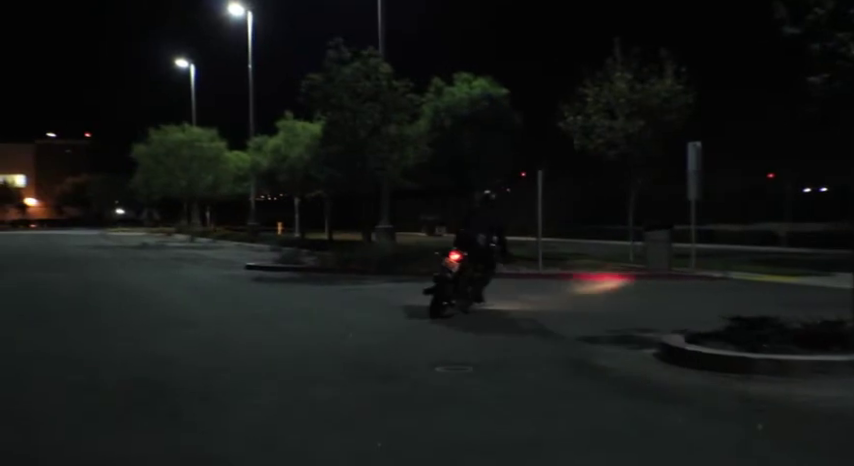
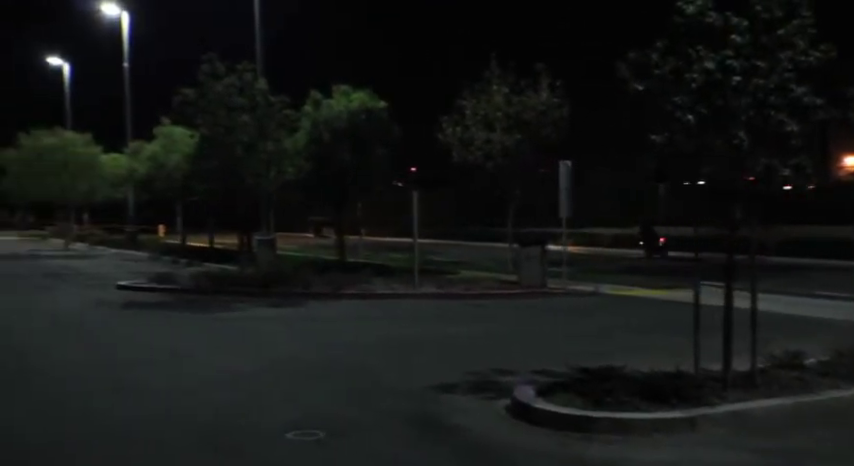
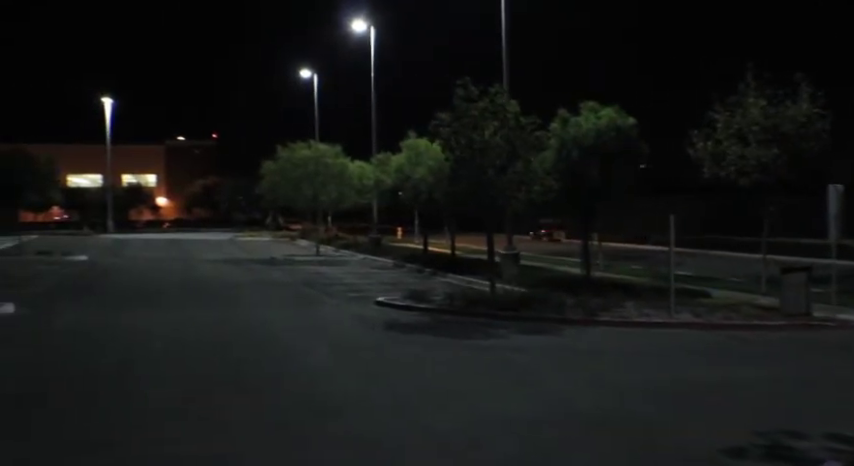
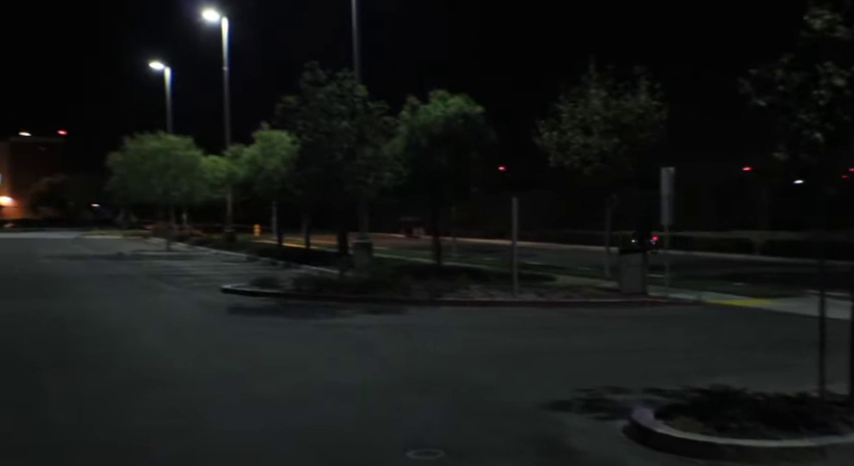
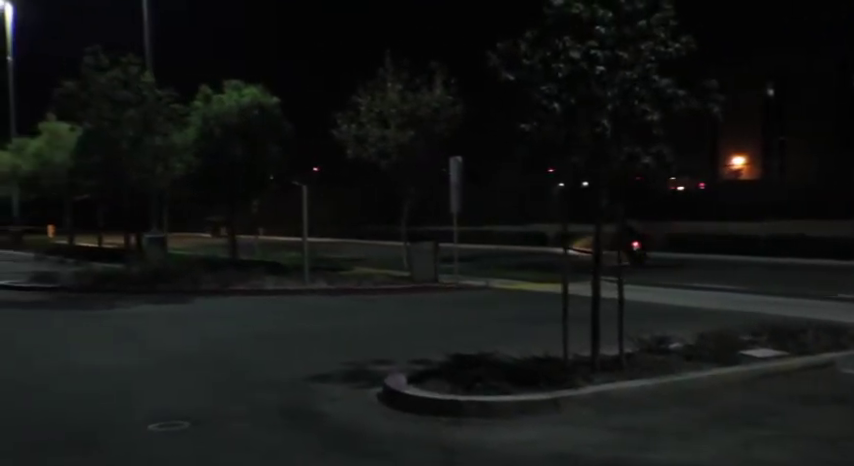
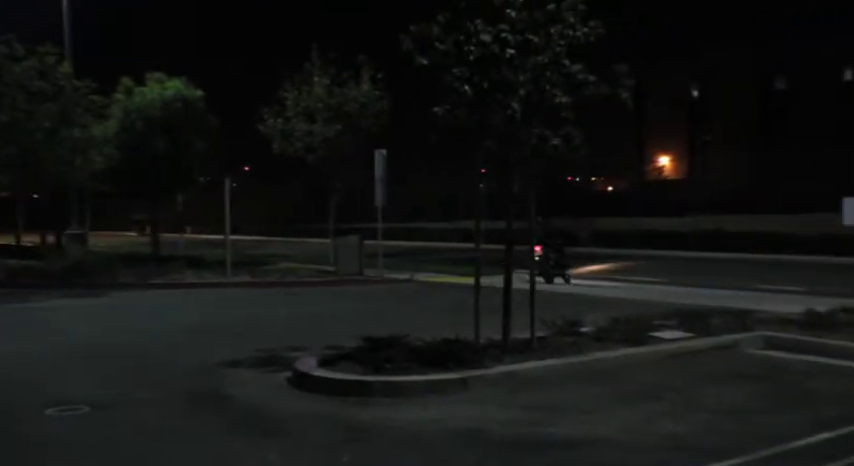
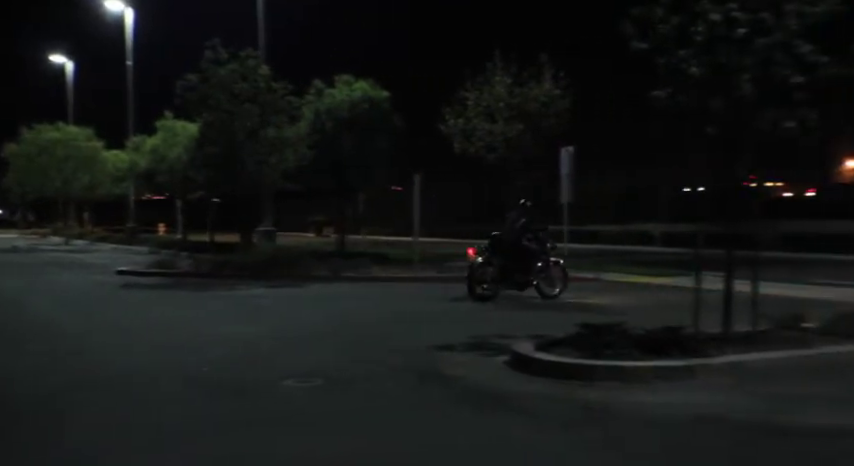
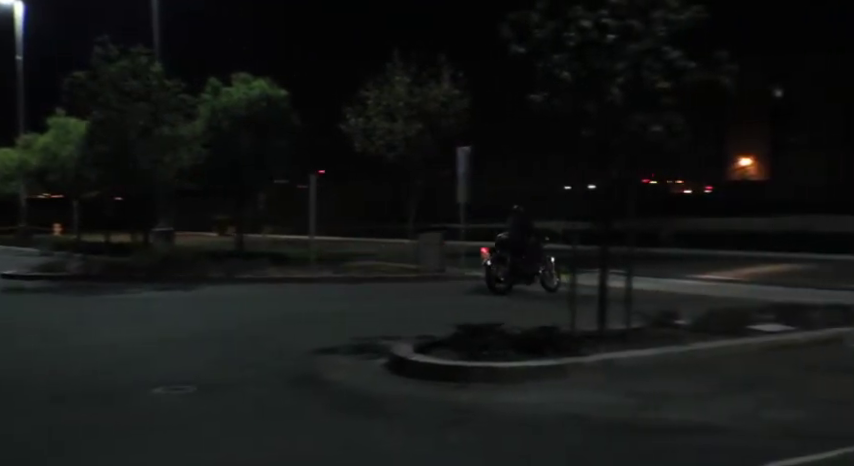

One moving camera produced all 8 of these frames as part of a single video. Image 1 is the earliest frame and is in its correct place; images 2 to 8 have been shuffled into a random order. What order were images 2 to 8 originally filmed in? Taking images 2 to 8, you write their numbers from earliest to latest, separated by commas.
7, 8, 6, 5, 2, 4, 3
